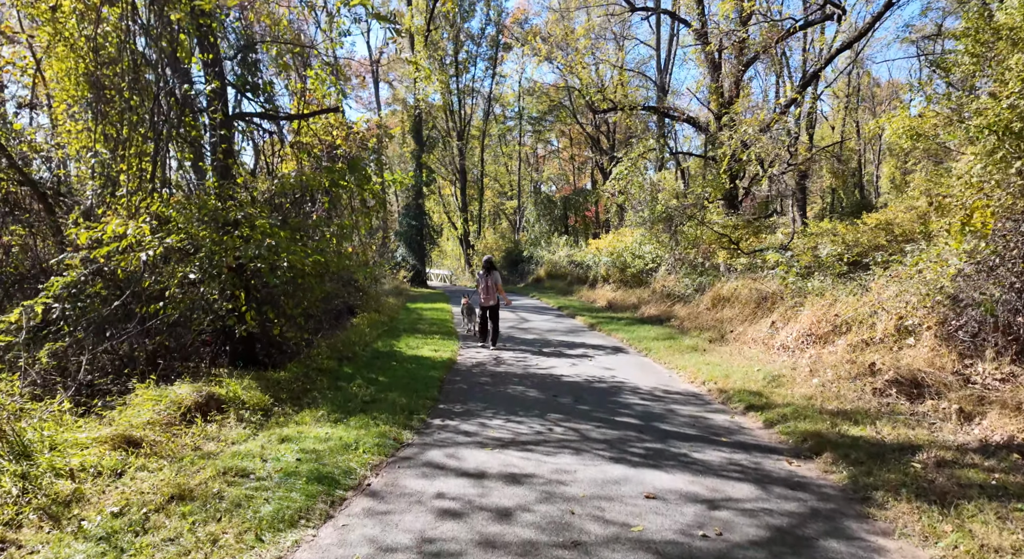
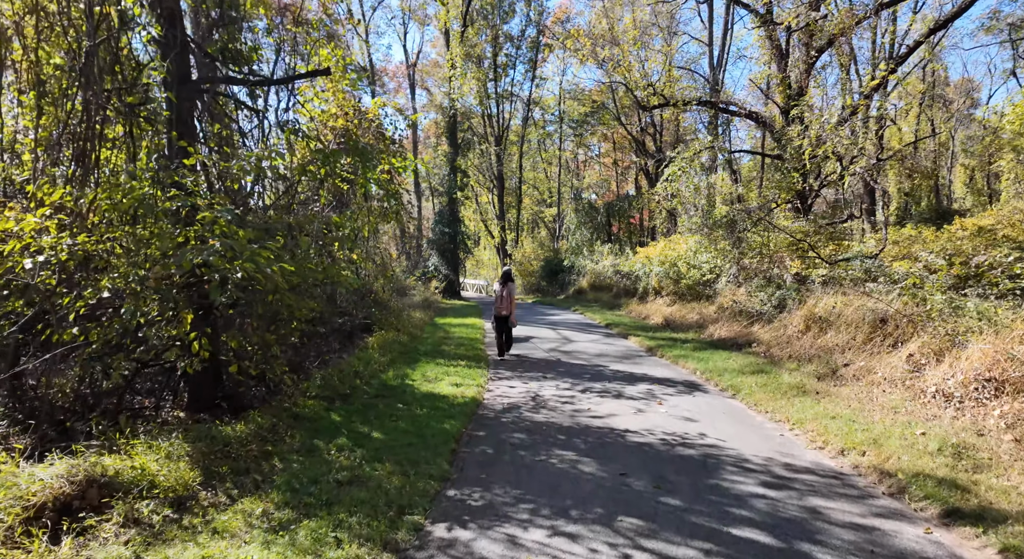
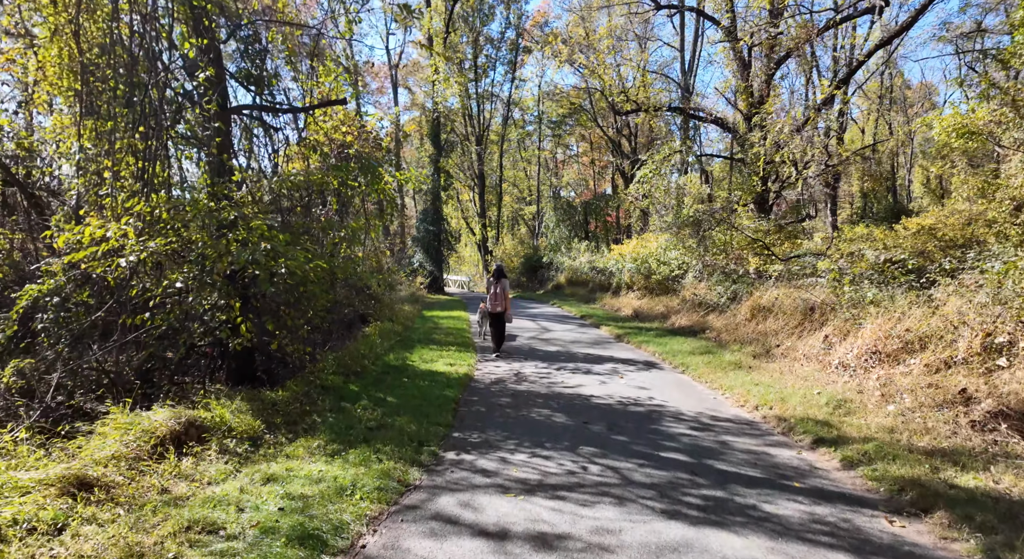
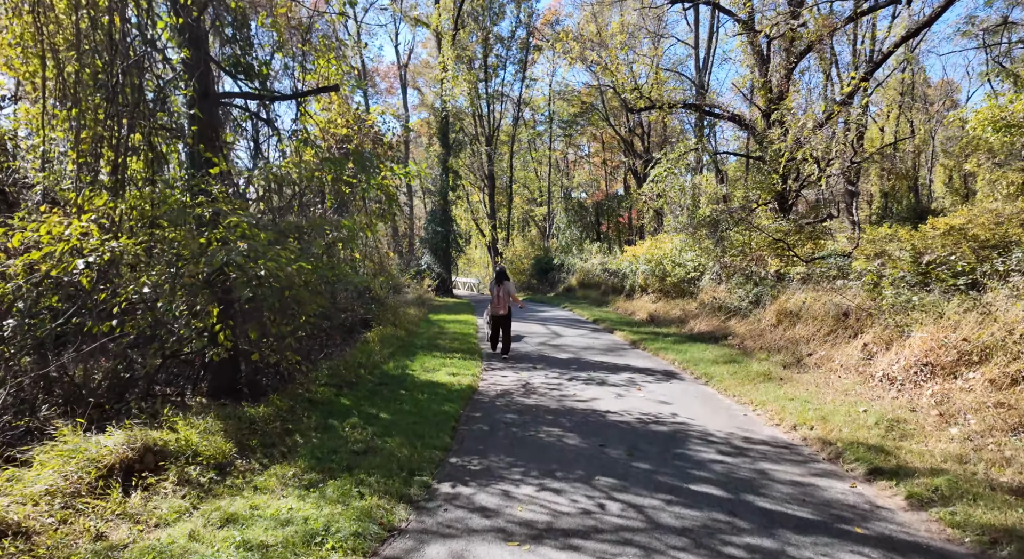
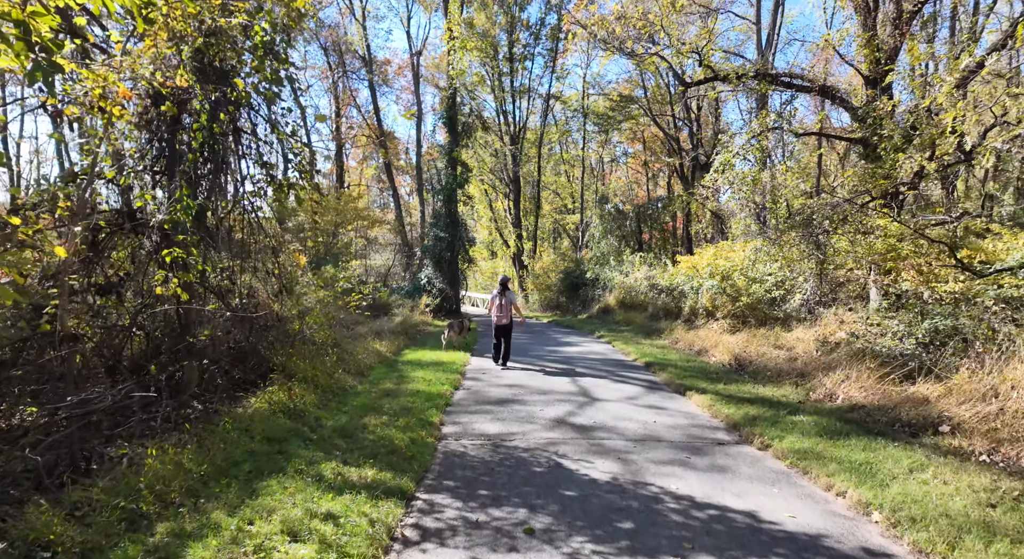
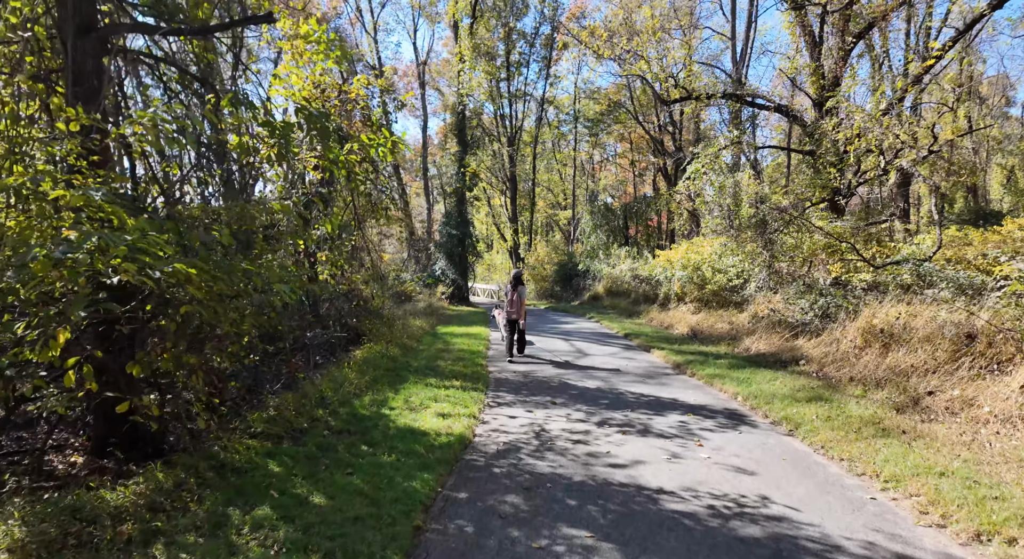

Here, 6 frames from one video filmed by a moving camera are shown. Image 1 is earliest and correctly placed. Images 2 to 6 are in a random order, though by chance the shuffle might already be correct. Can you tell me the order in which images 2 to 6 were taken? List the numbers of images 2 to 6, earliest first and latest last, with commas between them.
3, 4, 2, 6, 5
